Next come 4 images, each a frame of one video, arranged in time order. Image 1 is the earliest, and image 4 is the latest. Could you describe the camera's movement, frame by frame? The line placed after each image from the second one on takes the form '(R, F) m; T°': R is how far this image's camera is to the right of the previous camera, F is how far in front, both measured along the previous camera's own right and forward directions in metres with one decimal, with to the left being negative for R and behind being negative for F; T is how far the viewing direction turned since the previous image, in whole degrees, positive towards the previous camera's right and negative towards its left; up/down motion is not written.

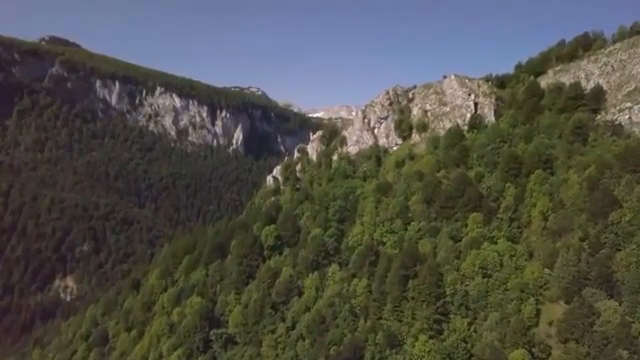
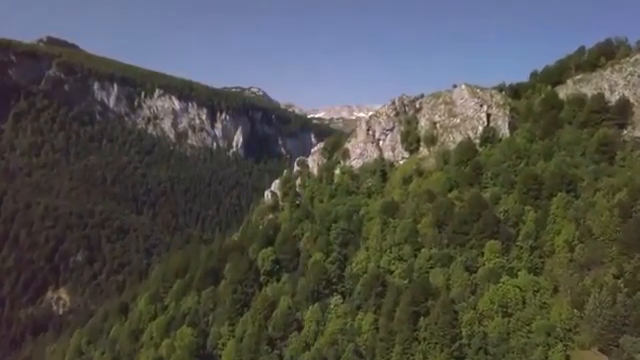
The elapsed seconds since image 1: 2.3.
(+0.1, +8.2) m; 0°
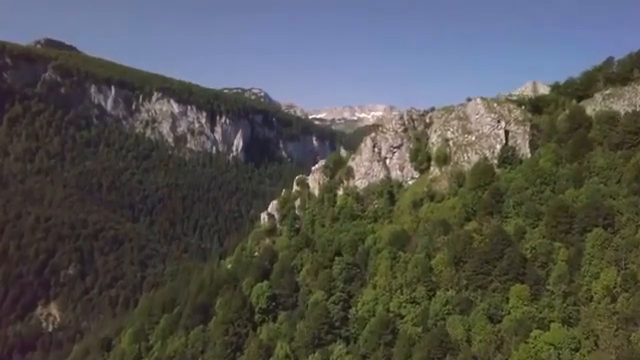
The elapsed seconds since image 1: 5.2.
(0.0, +10.3) m; 0°
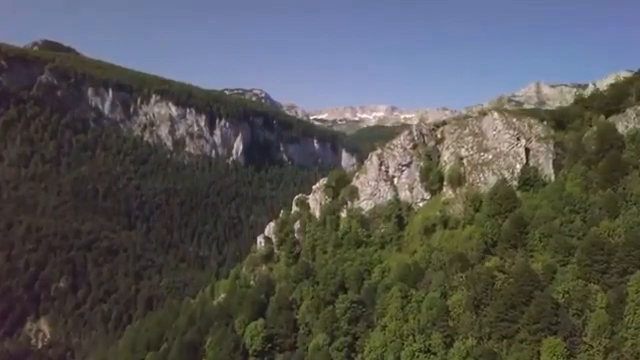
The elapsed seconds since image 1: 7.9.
(0.0, +9.5) m; 0°
